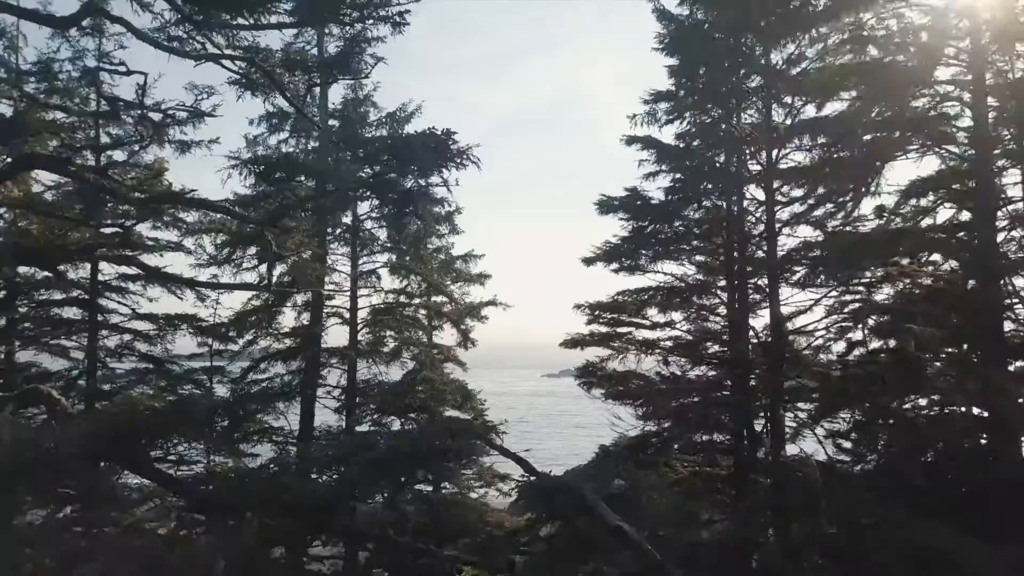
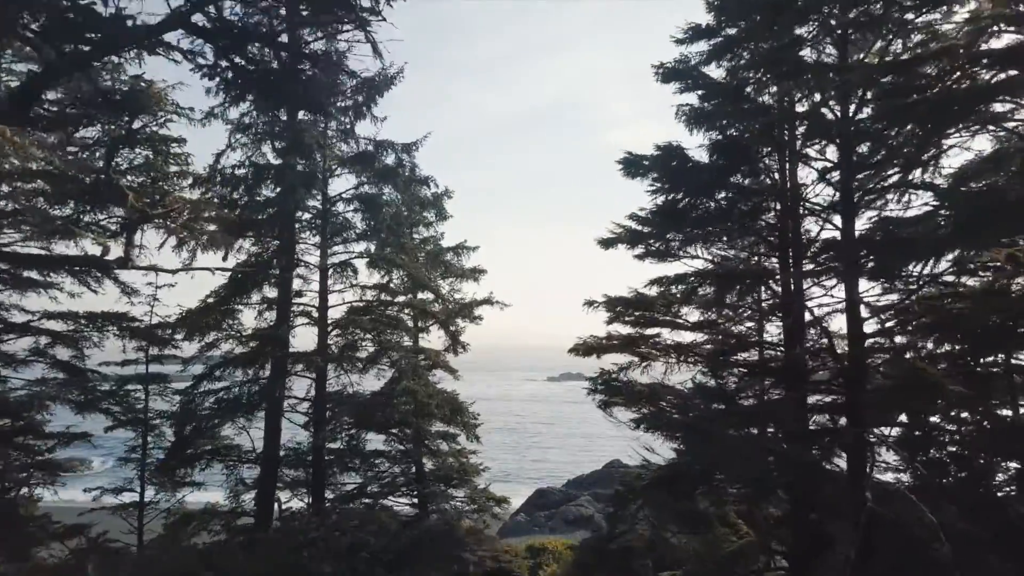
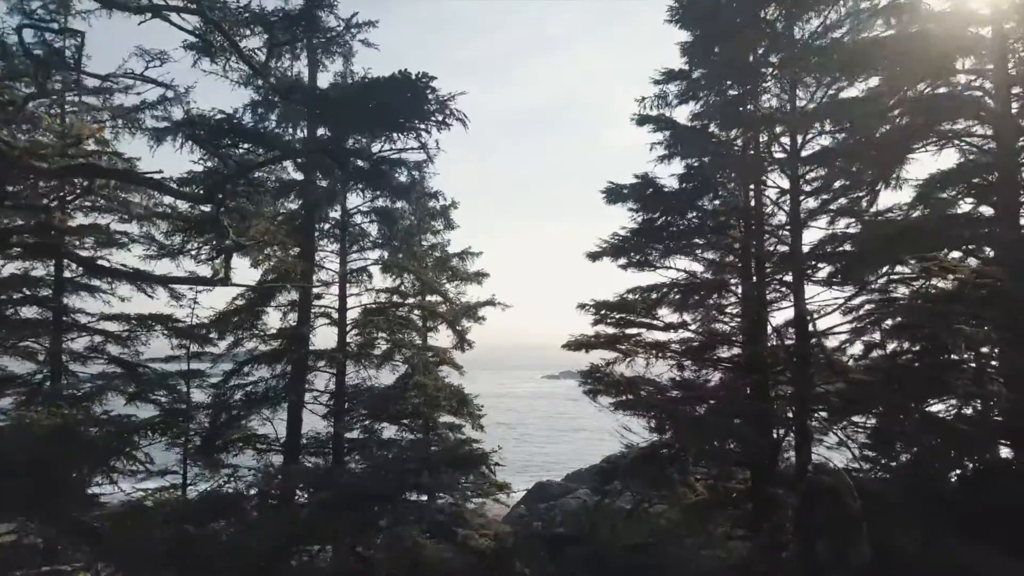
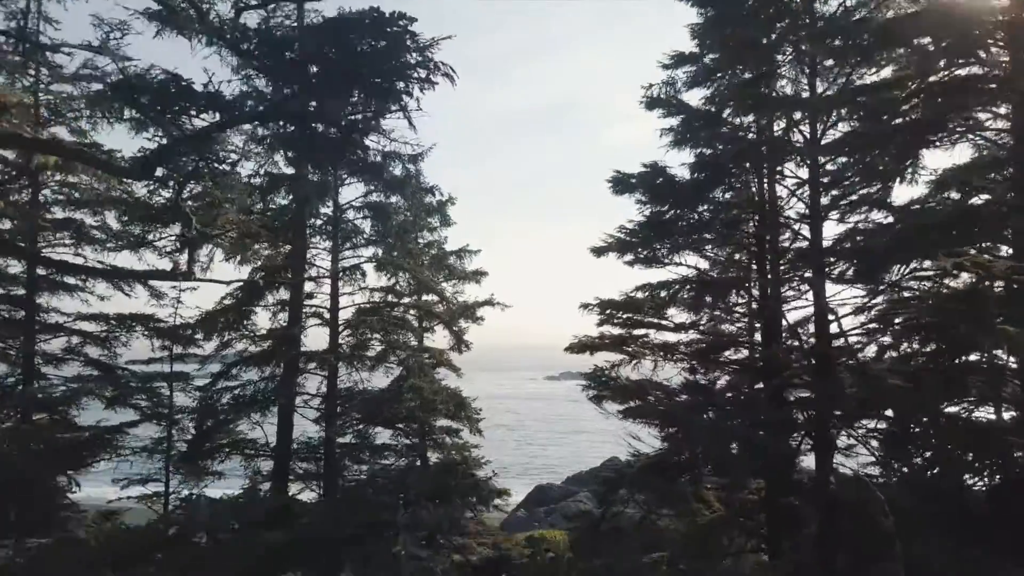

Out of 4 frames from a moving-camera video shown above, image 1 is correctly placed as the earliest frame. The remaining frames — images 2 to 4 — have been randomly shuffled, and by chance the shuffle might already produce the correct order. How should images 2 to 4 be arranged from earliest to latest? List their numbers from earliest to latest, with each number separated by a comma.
3, 4, 2
